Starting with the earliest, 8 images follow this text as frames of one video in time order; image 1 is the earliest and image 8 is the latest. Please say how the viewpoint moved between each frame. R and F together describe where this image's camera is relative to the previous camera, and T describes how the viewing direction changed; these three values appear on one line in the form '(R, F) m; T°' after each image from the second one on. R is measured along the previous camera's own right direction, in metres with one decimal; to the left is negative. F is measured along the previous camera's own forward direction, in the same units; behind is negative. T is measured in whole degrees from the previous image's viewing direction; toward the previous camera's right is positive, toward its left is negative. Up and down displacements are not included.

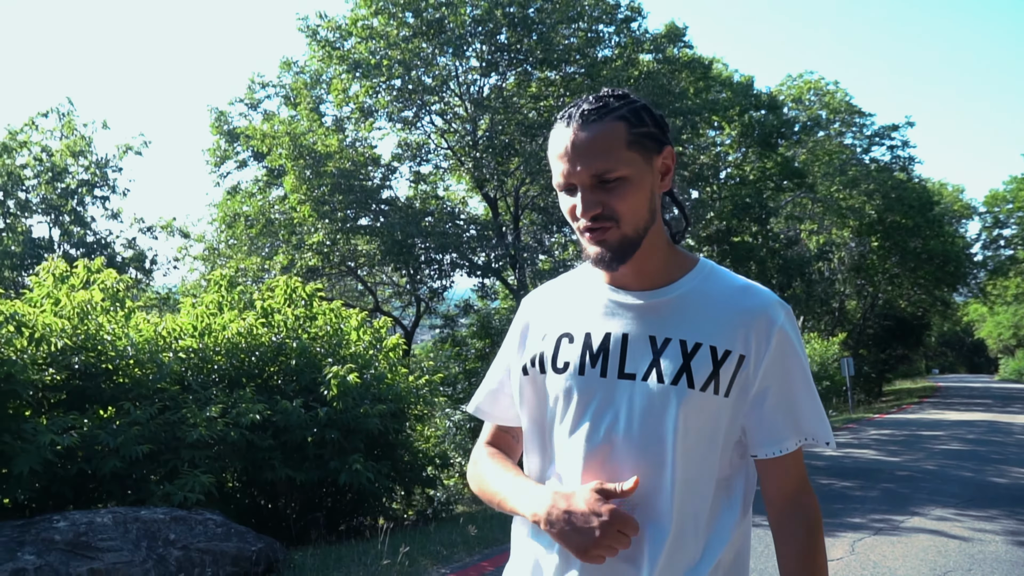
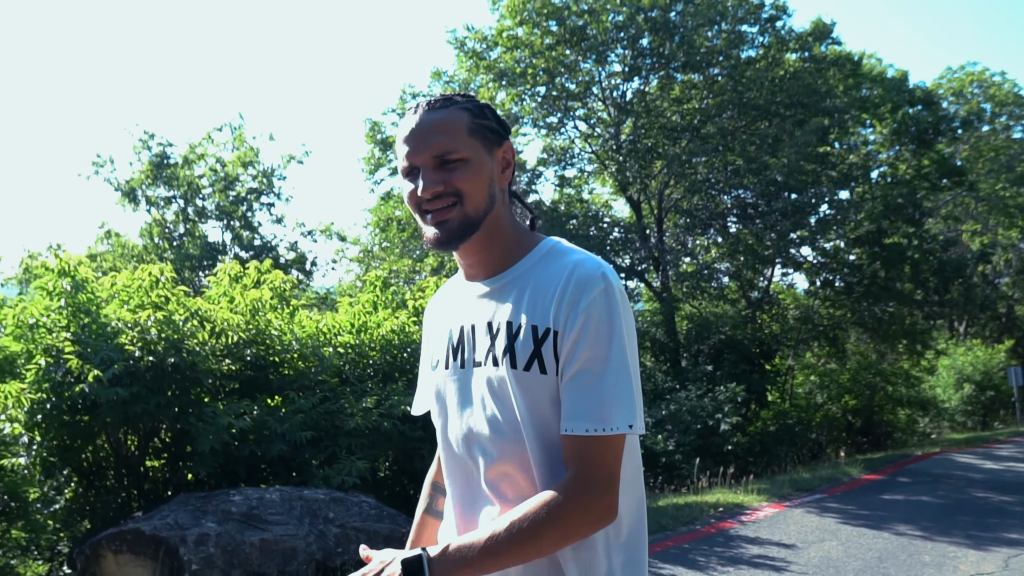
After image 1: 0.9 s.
(+0.1, -0.3) m; -9°
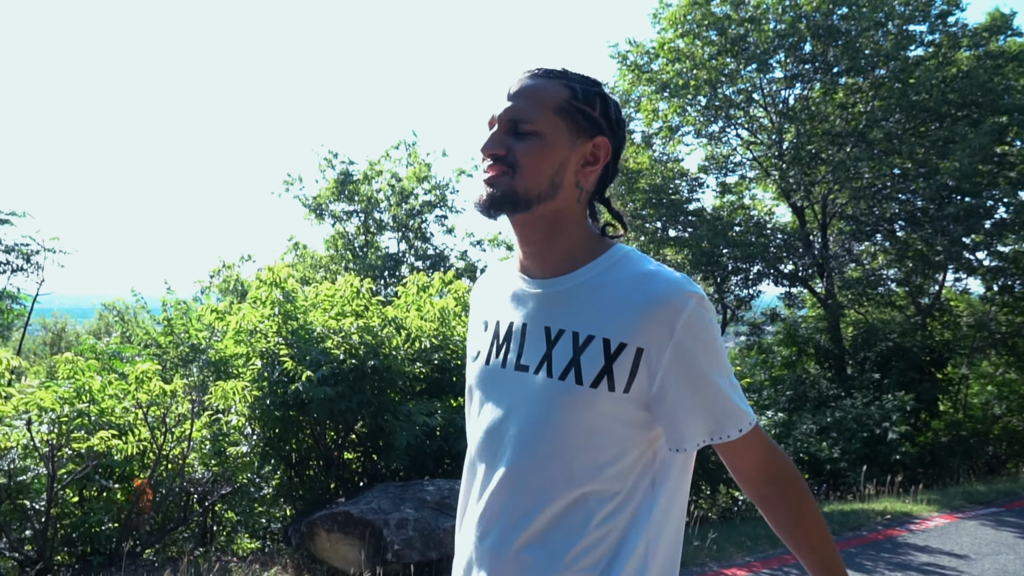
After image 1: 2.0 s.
(-0.1, -0.5) m; -9°
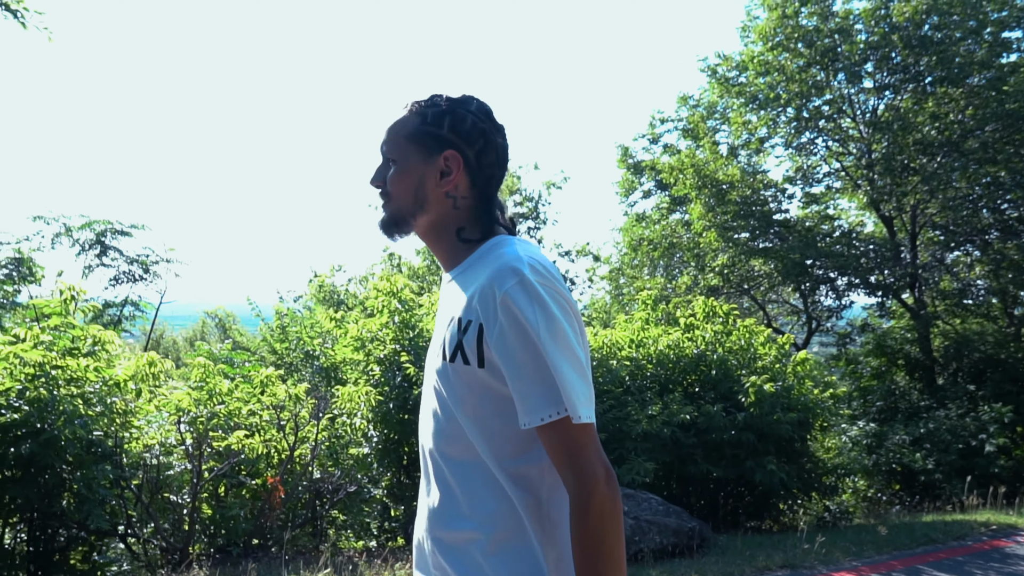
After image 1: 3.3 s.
(-0.4, -0.3) m; -4°
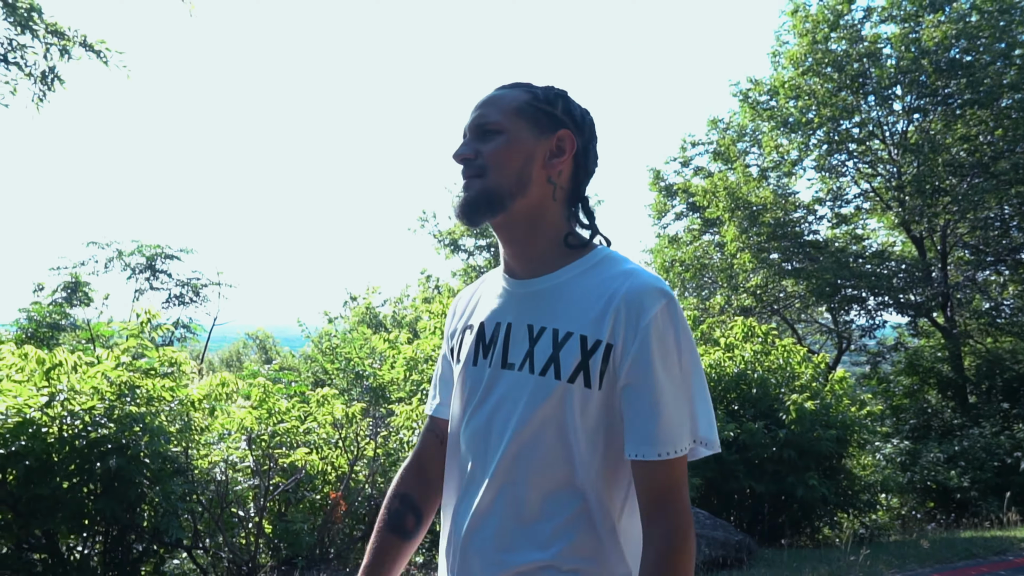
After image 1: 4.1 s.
(-0.3, -0.3) m; -1°
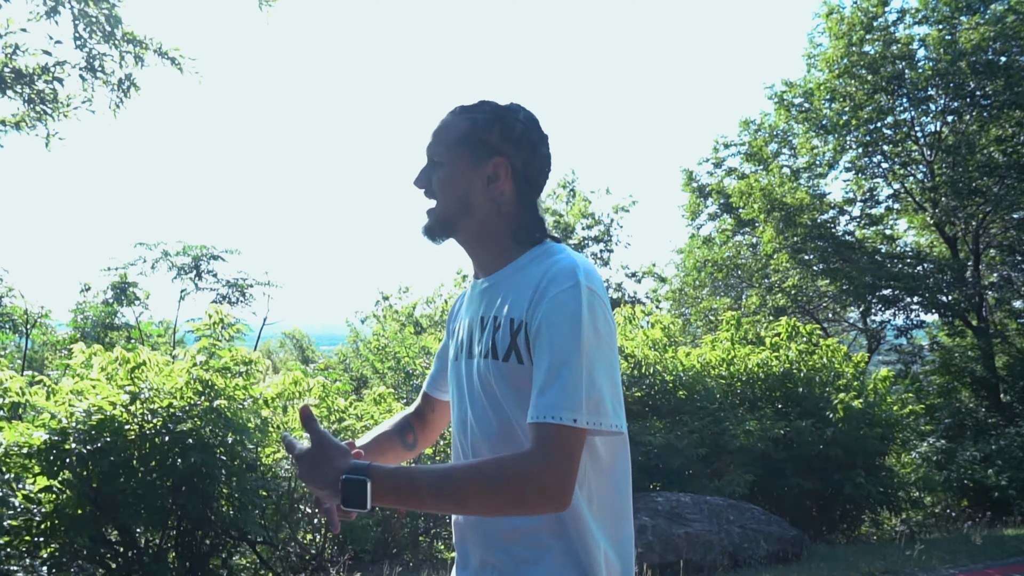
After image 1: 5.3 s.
(-0.4, -0.2) m; -1°
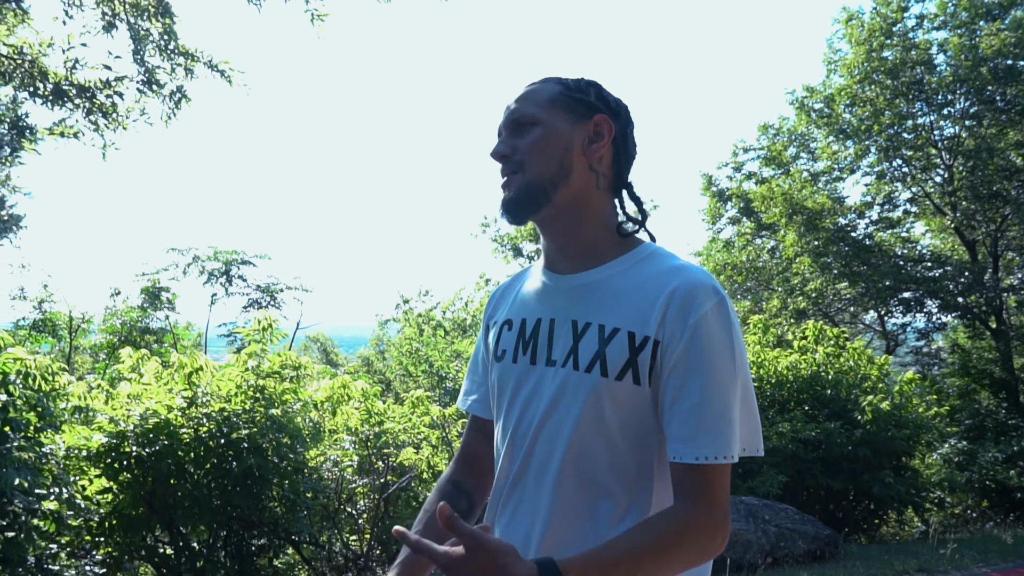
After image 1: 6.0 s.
(-0.3, -0.2) m; 0°
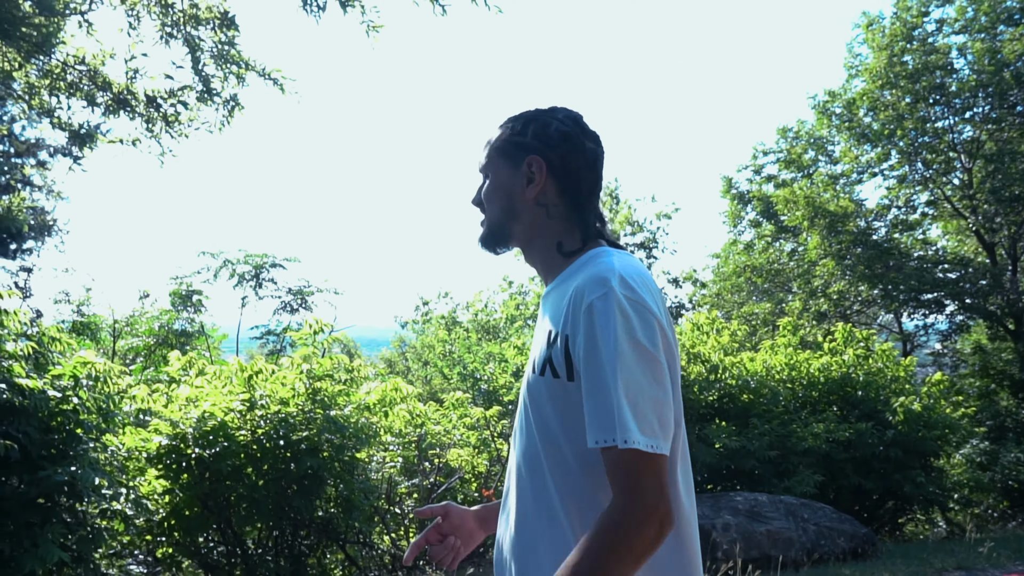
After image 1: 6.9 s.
(-0.4, -0.2) m; 0°
